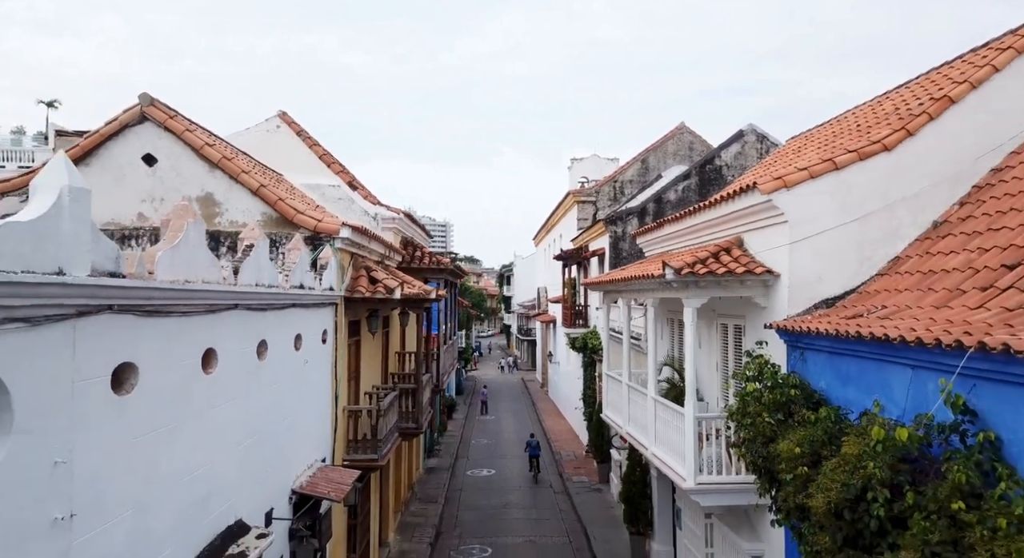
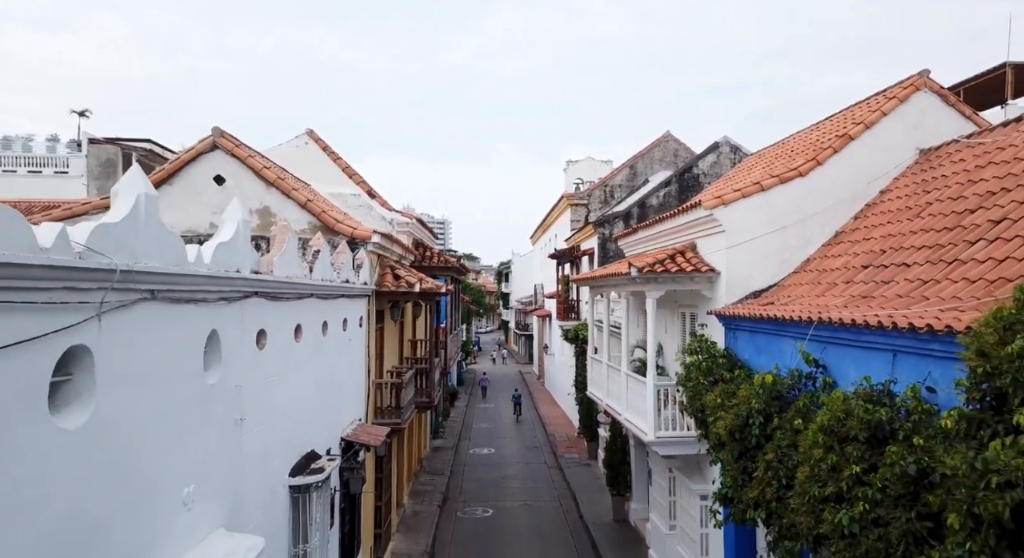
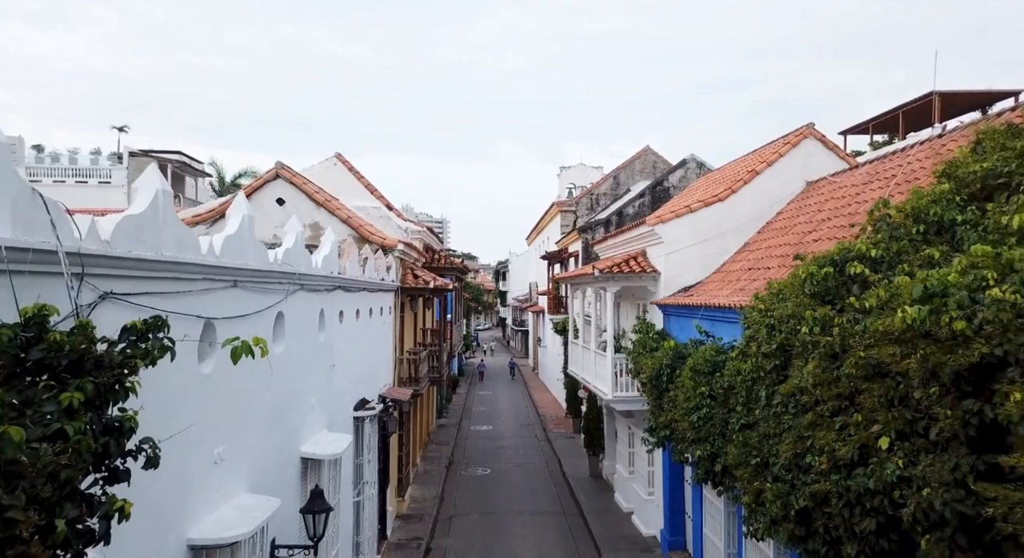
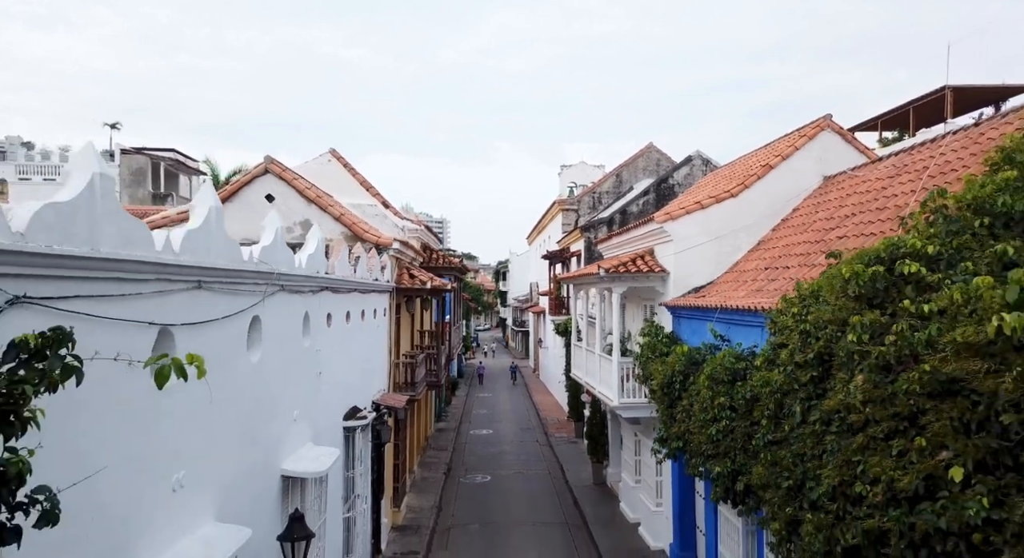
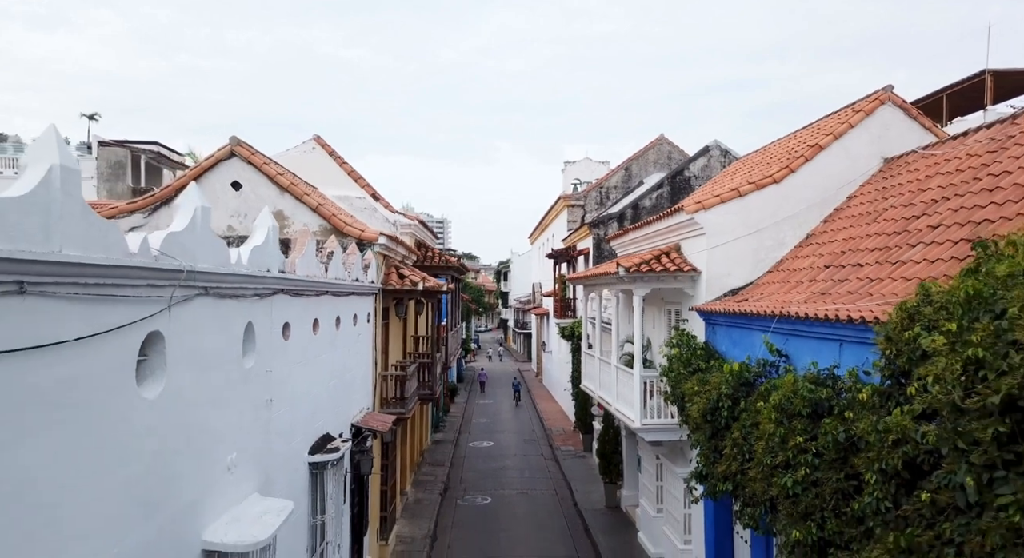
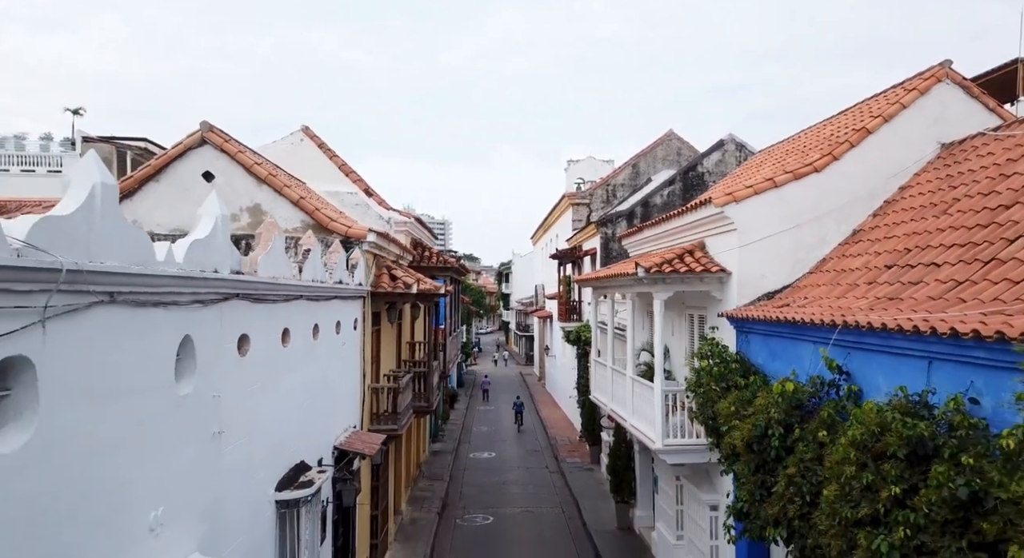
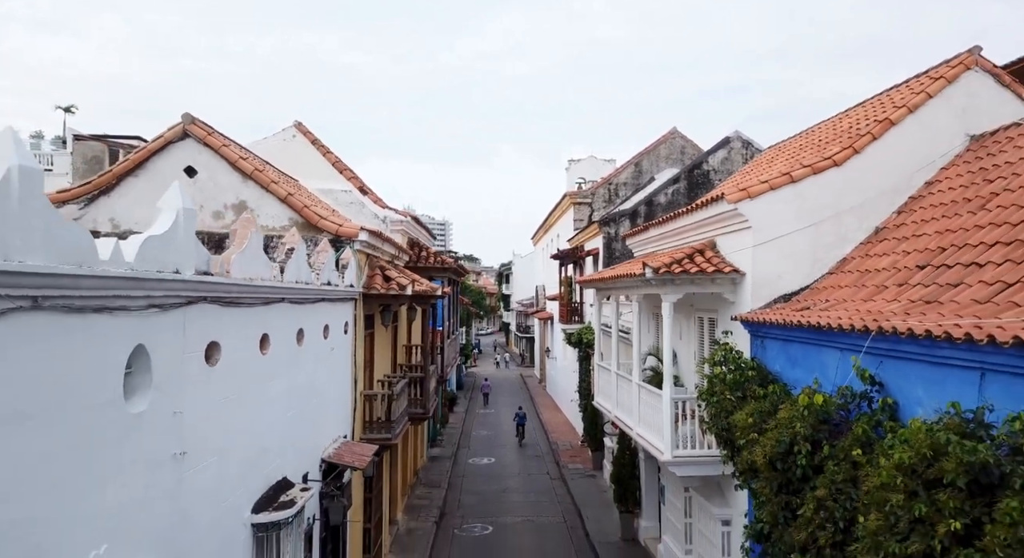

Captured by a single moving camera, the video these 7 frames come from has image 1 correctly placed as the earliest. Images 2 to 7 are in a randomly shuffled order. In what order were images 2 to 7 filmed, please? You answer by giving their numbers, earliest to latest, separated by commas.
7, 6, 2, 5, 4, 3
